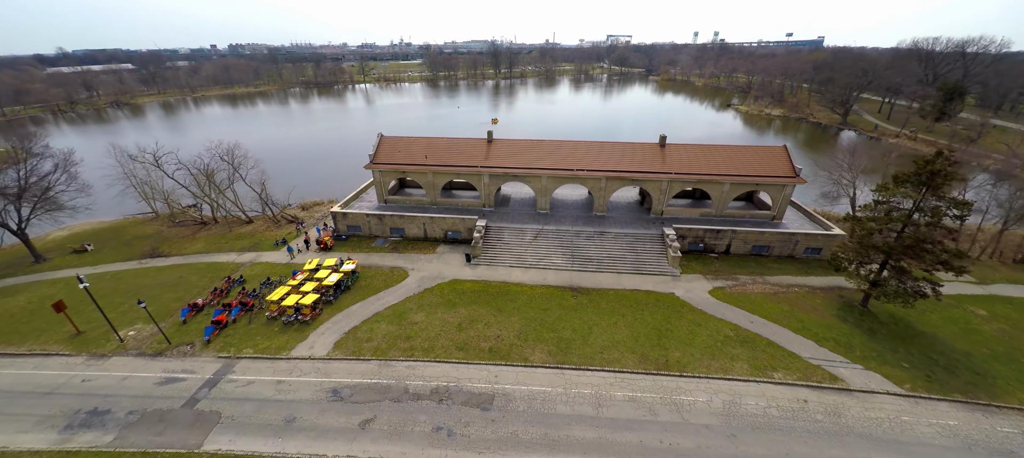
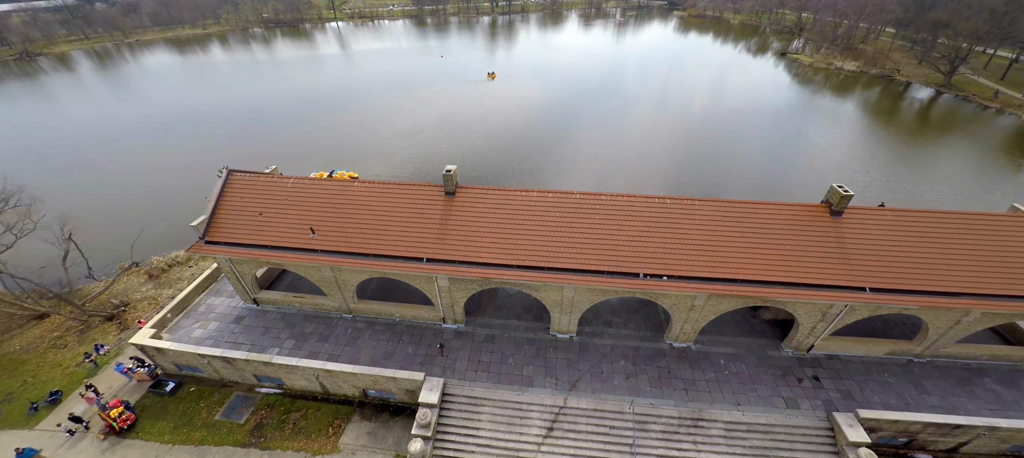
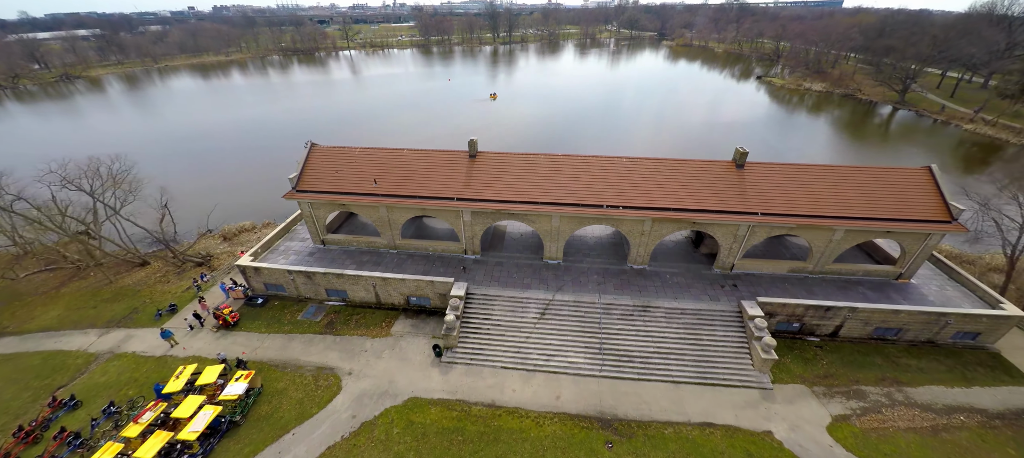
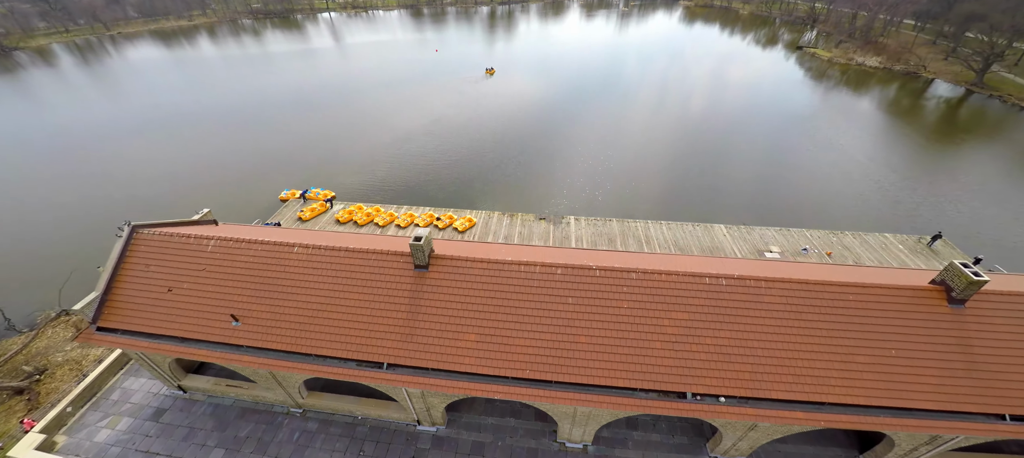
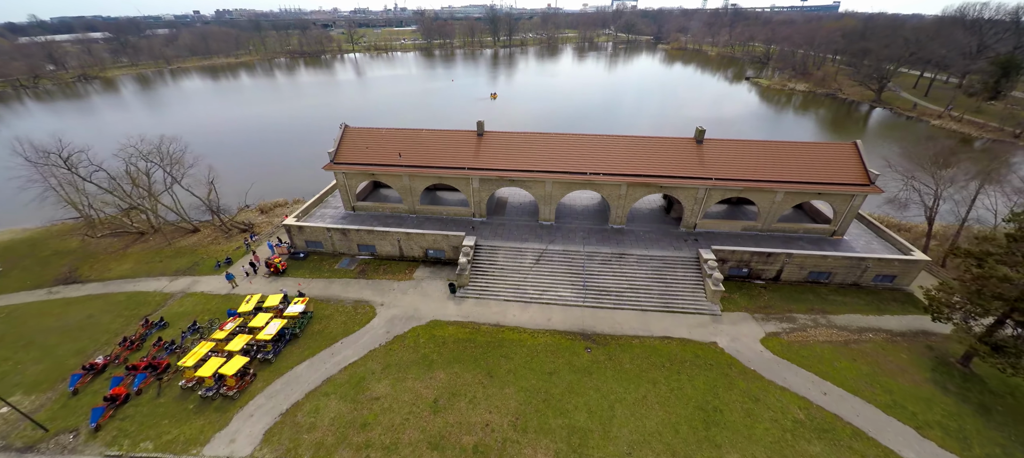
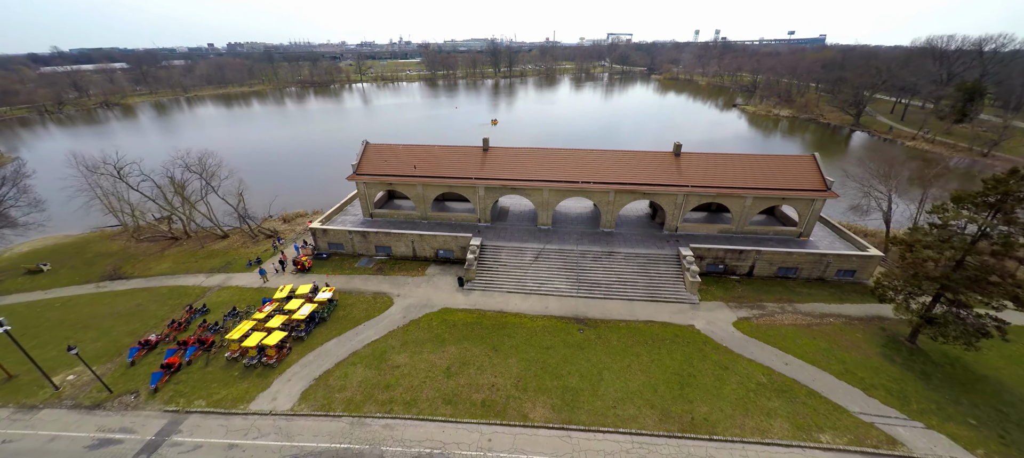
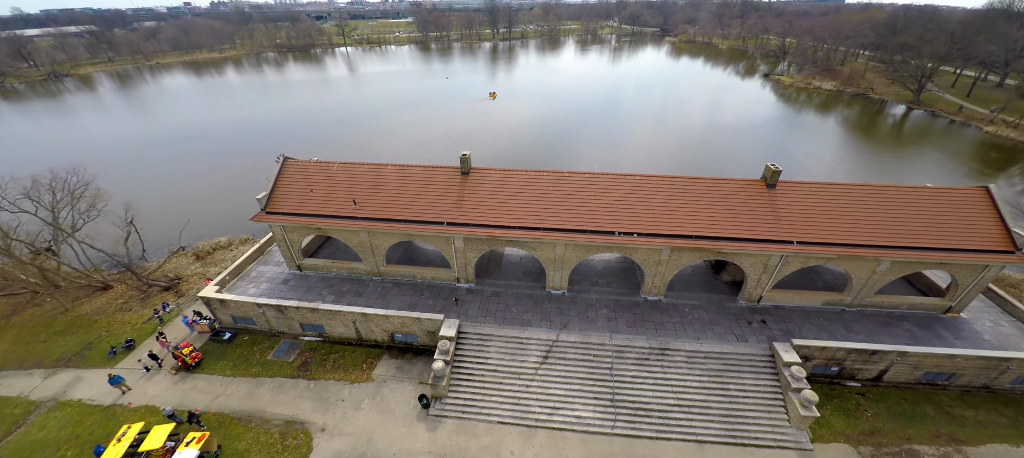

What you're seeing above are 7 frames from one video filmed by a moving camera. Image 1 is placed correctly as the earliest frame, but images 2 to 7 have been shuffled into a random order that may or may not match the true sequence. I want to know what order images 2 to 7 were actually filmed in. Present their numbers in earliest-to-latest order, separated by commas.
6, 5, 3, 7, 2, 4
